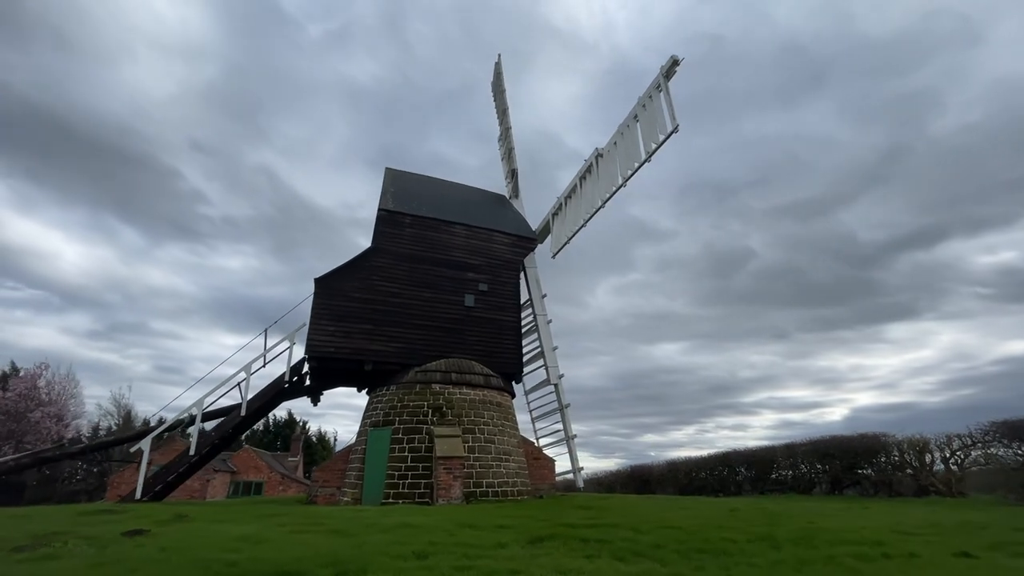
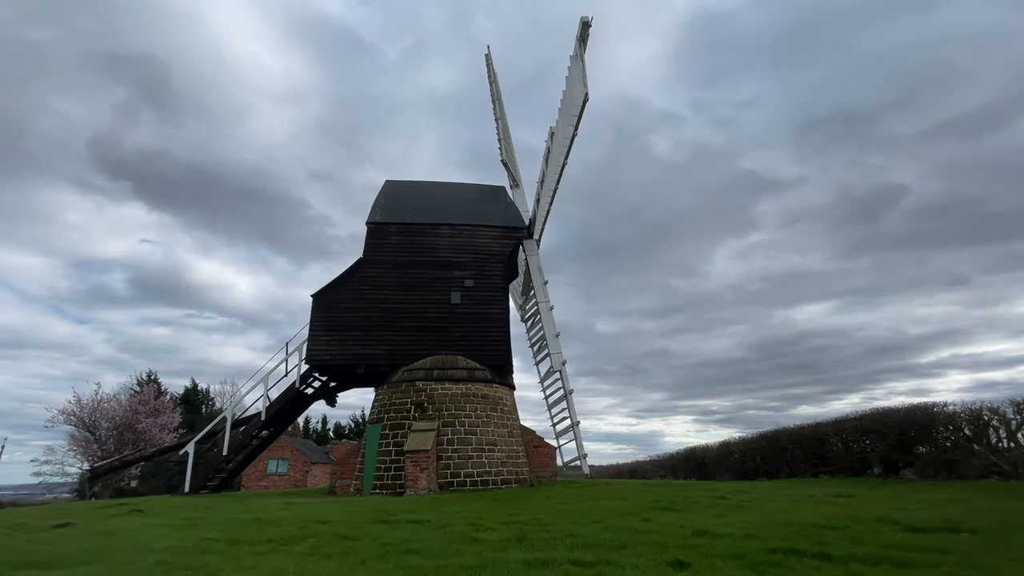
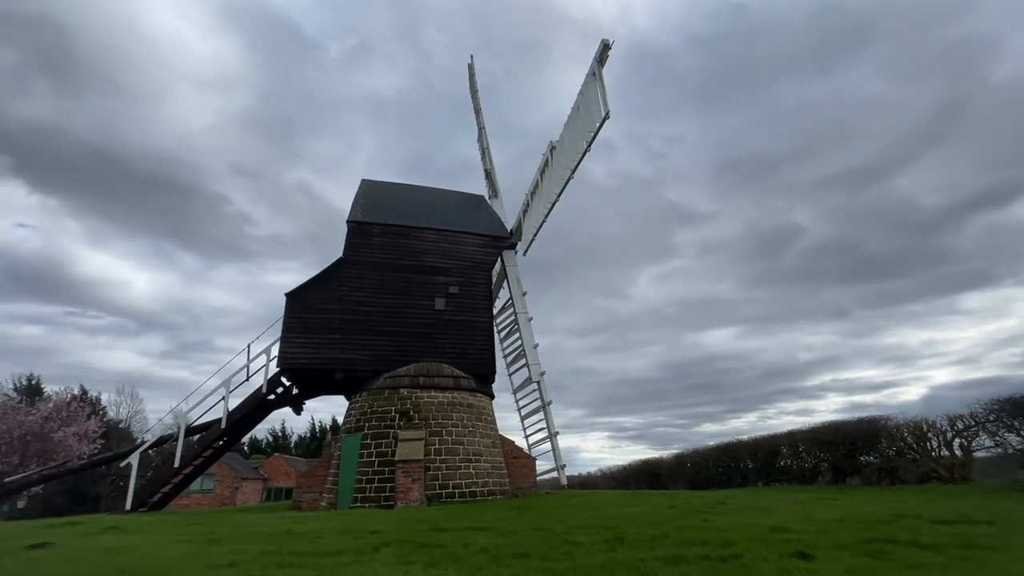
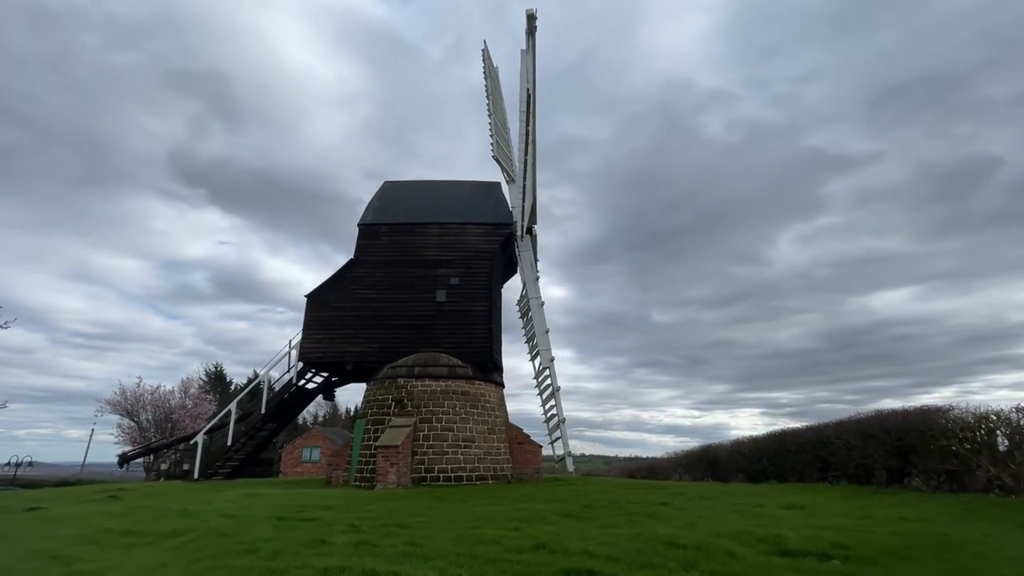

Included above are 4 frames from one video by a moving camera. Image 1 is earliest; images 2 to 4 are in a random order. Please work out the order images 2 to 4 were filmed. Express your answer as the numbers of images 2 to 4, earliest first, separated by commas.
3, 2, 4
